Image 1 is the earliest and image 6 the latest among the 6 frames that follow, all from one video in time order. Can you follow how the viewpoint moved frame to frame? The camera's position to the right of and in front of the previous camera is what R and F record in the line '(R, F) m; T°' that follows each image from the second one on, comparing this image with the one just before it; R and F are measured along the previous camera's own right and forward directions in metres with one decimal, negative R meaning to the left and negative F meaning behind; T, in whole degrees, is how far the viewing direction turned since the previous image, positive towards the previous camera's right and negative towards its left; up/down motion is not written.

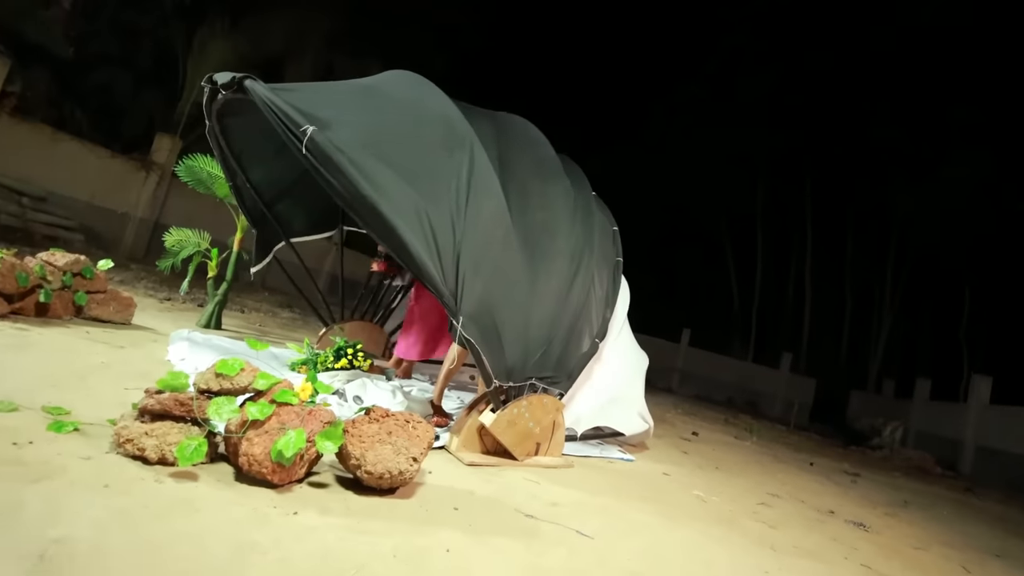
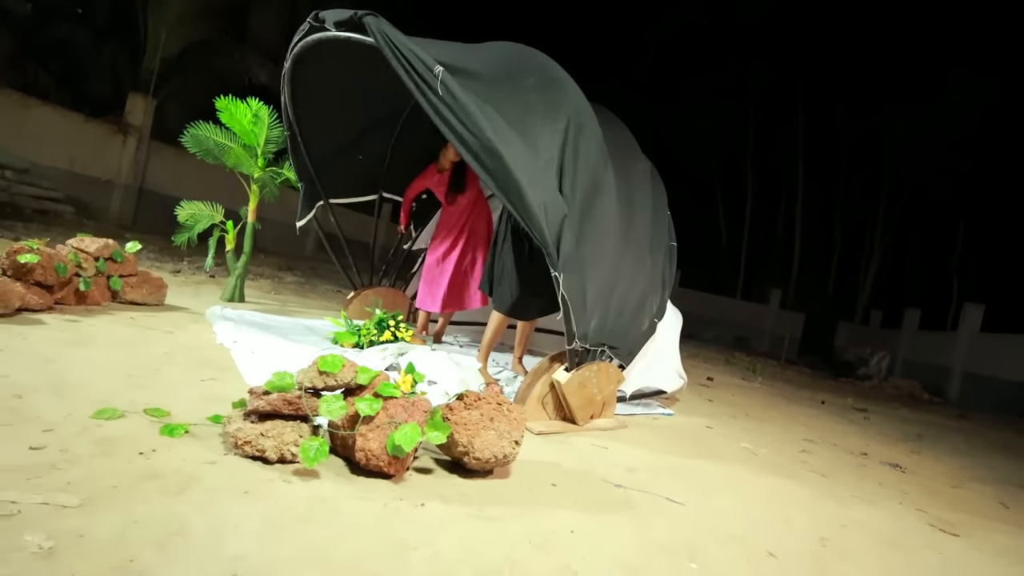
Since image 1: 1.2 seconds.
(-0.5, 0.0) m; +1°
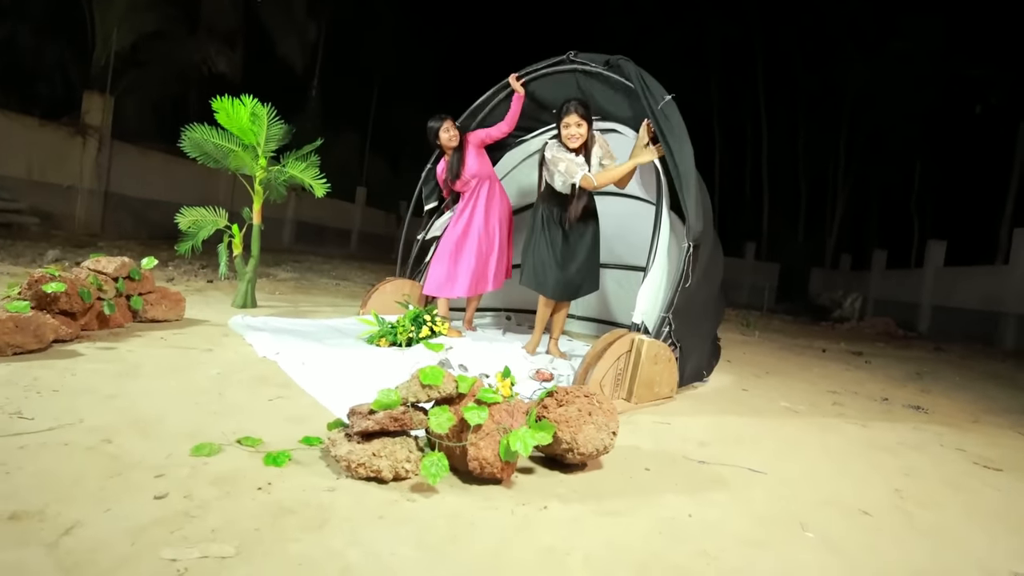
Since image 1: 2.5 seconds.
(-0.5, +0.1) m; +3°
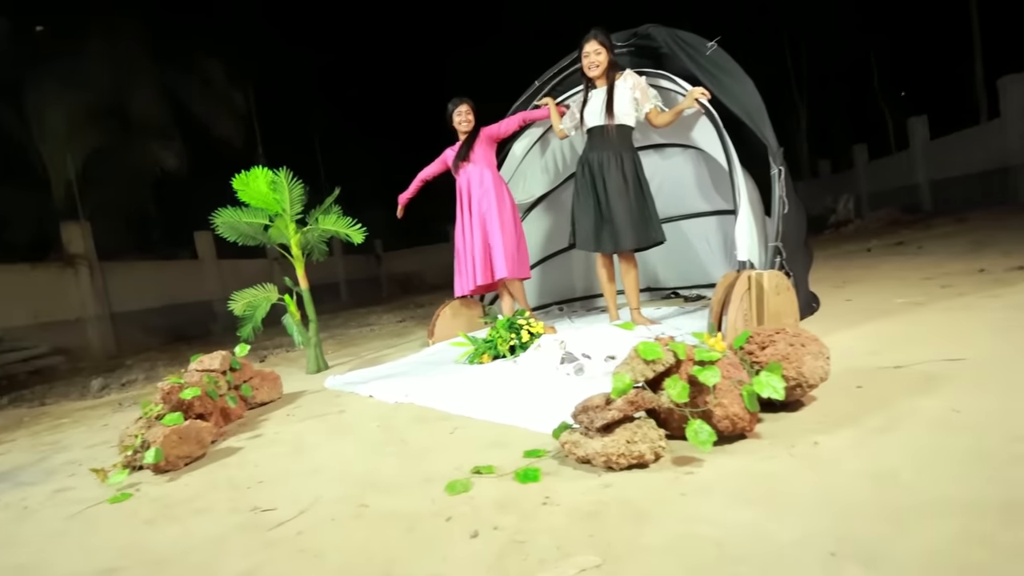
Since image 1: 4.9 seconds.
(-0.9, +0.1) m; +1°
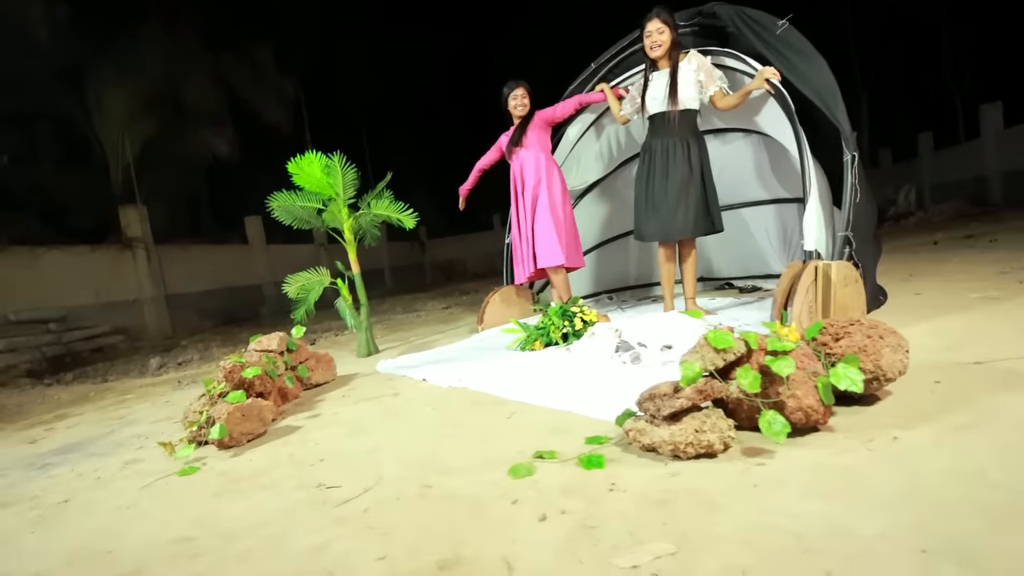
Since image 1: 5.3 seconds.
(-0.1, 0.0) m; -4°
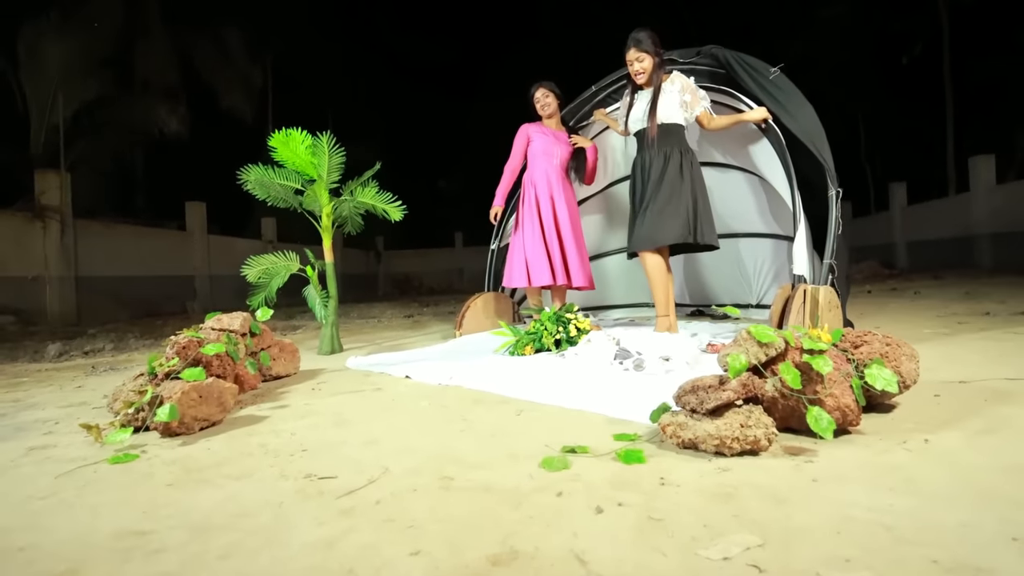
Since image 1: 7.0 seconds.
(-0.4, +0.1) m; +7°
